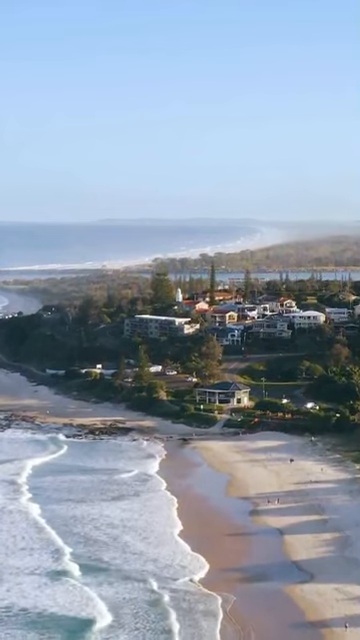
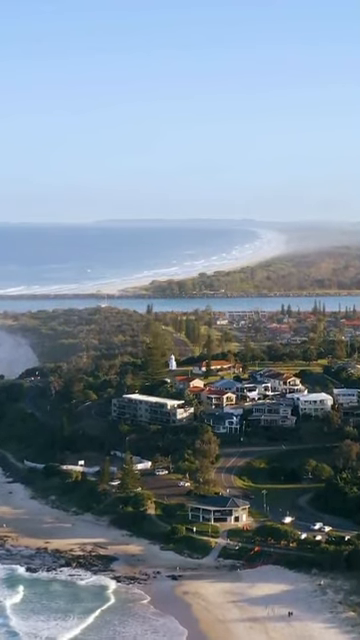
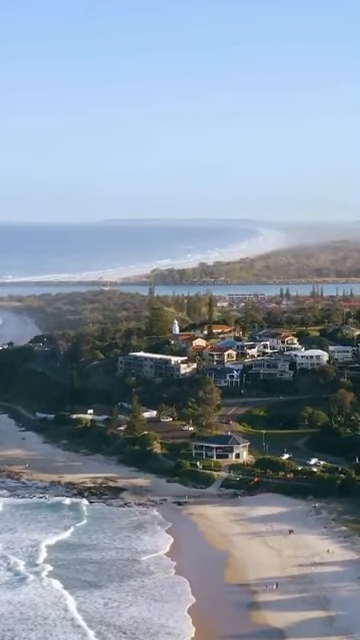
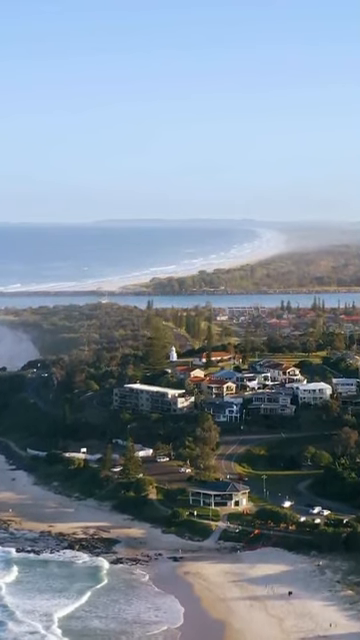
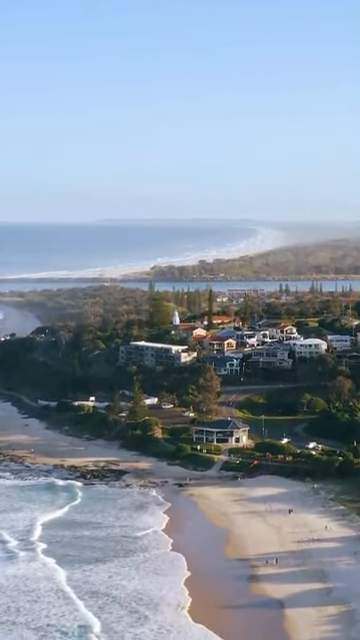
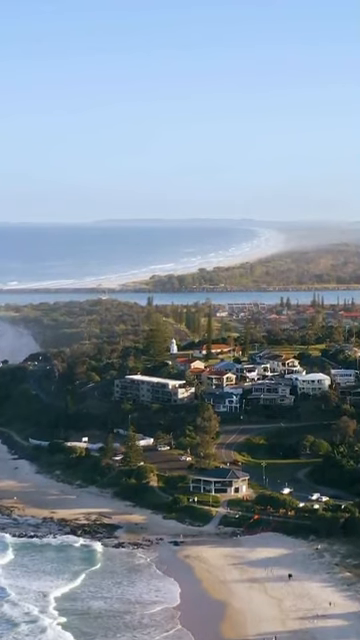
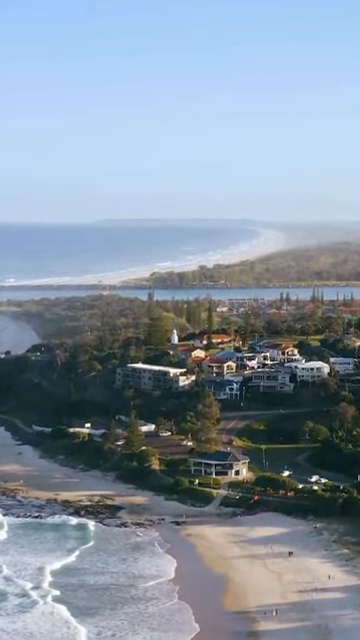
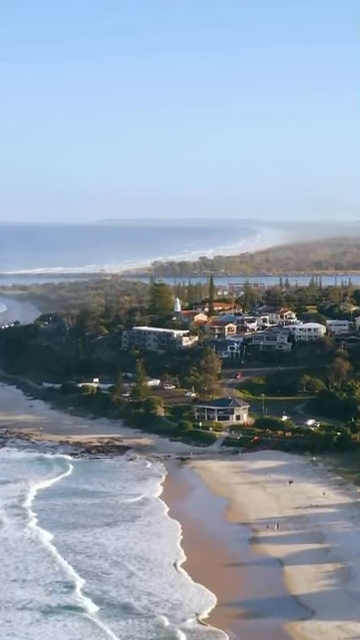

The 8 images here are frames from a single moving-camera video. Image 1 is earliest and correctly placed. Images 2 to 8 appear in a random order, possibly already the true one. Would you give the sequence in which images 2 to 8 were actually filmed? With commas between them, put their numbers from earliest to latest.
8, 5, 3, 7, 6, 4, 2
